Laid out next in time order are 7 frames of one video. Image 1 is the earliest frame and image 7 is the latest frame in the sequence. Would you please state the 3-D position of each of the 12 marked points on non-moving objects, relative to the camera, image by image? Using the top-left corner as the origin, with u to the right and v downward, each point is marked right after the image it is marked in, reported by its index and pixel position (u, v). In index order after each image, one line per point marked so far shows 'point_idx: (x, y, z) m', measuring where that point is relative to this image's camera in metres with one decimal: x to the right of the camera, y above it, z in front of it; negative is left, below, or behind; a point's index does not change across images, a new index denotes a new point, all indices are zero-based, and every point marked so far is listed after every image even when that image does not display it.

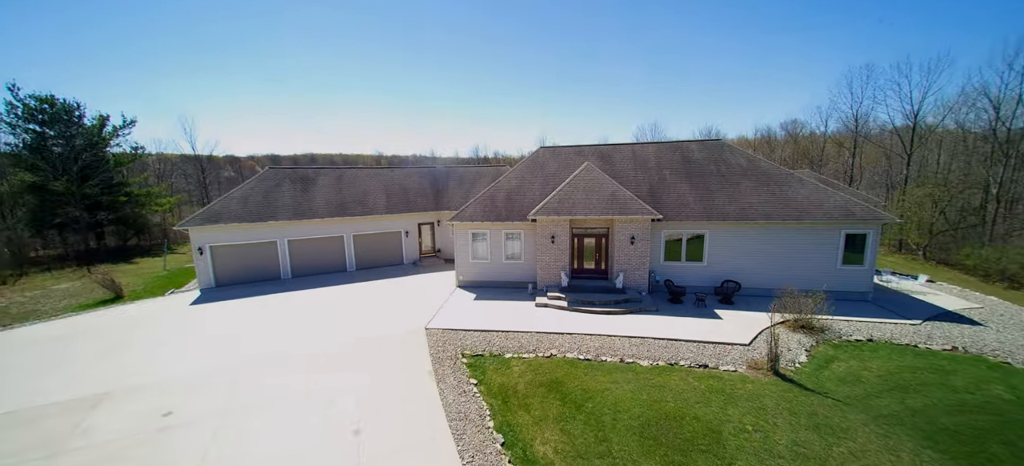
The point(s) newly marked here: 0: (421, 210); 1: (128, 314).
0: (-4.2, +1.1, +18.8) m
1: (-12.6, -2.6, +13.3) m
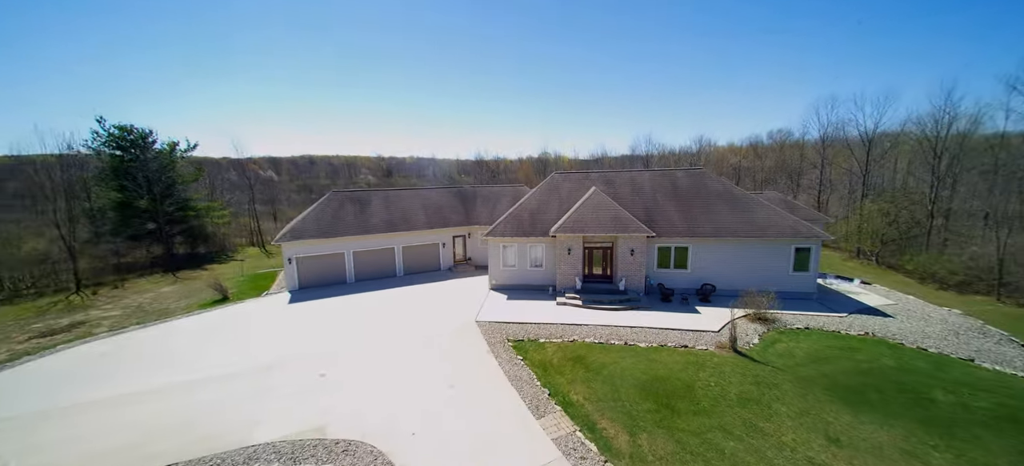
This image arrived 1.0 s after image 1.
0: (-3.1, +0.5, +22.5) m
1: (-11.4, -3.3, +17.0) m
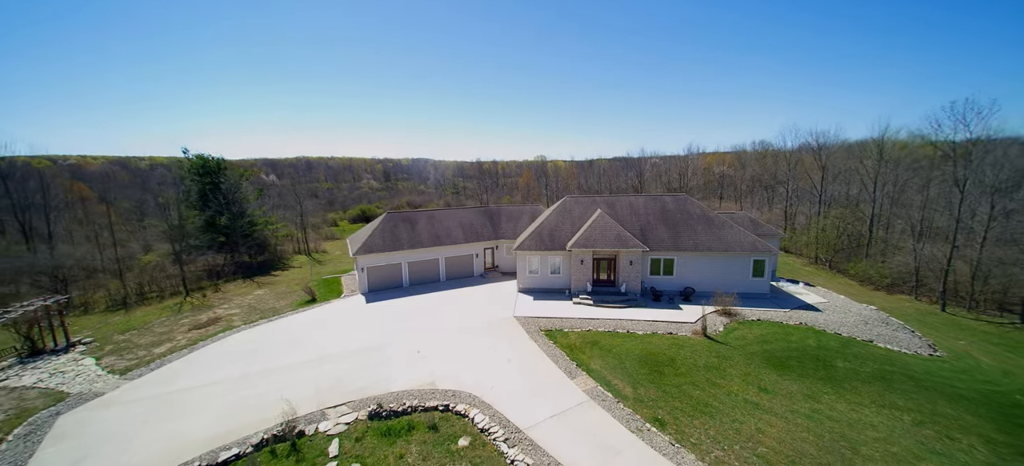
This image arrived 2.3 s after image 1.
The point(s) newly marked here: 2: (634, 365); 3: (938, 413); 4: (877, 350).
0: (-1.7, -0.4, +27.6) m
1: (-9.9, -4.1, +22.0) m
2: (+5.0, -5.4, +16.3) m
3: (+14.5, -6.0, +13.6) m
4: (+16.1, -5.1, +17.6) m
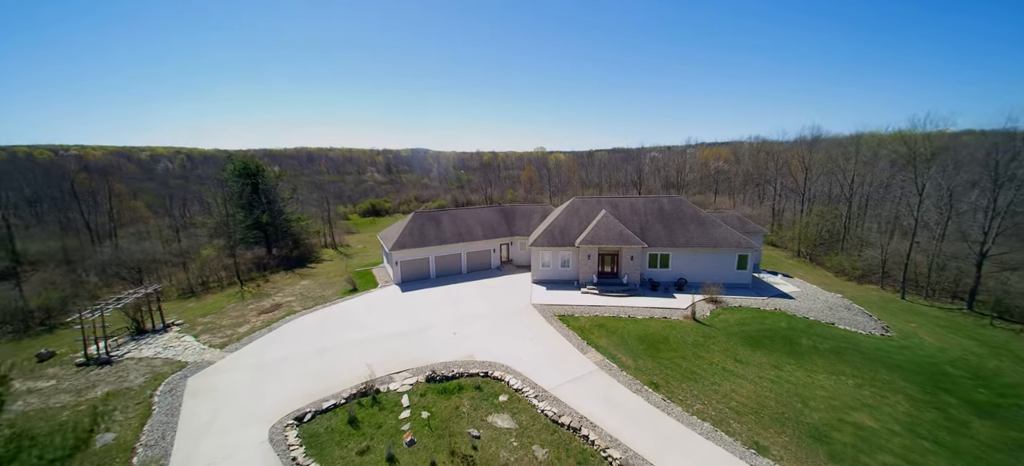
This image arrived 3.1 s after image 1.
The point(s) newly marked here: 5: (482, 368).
0: (-0.7, -0.2, +31.0) m
1: (-8.9, -4.0, +25.4) m
2: (+6.0, -5.4, +19.7) m
3: (+15.6, -6.1, +17.1) m
4: (+17.1, -5.1, +21.1) m
5: (-1.3, -5.8, +17.1) m
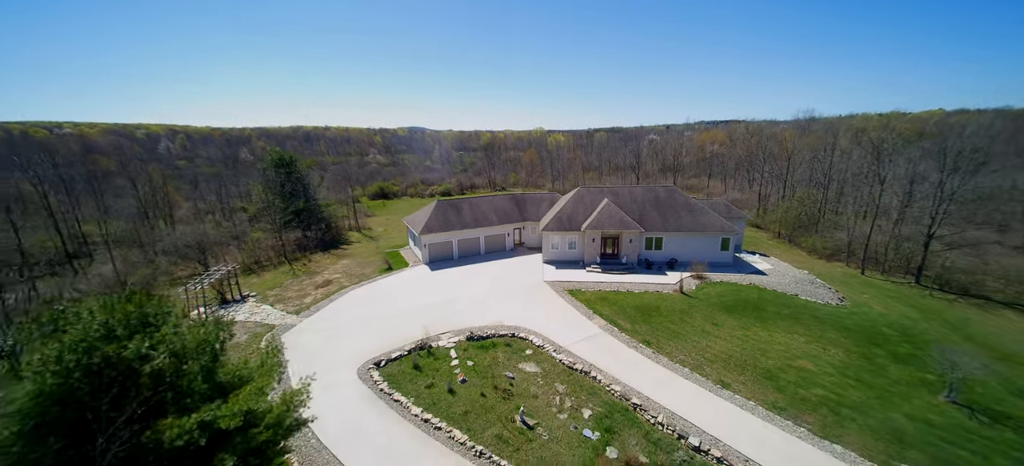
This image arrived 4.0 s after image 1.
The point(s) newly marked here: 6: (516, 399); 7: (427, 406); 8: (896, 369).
0: (+0.4, +1.1, +34.9) m
1: (-7.8, -3.0, +29.4) m
2: (+7.2, -4.7, +24.0) m
3: (+16.7, -5.5, +21.4) m
4: (+18.2, -4.3, +25.4) m
5: (-0.1, -5.2, +21.3) m
6: (+0.2, -6.7, +16.3) m
7: (-3.3, -6.8, +15.7) m
8: (+17.9, -6.3, +18.7) m
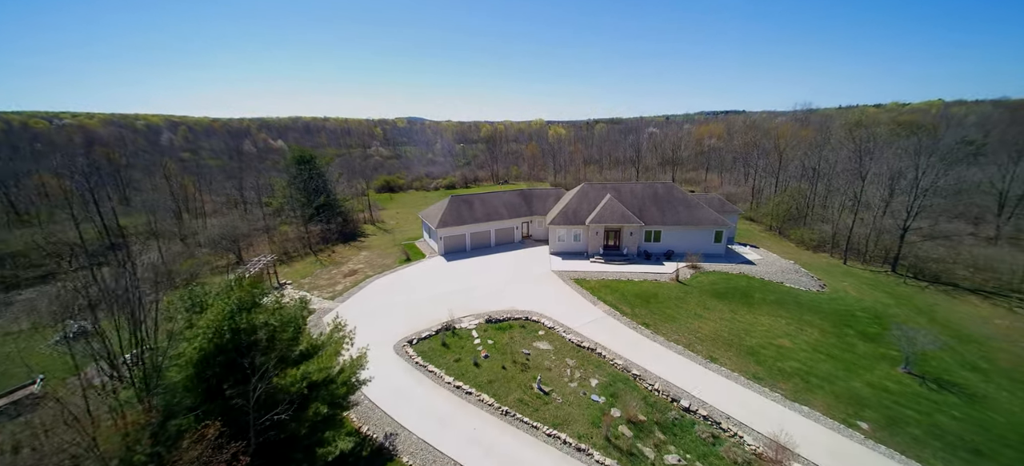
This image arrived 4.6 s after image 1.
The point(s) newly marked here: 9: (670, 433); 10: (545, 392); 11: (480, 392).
0: (+1.1, +1.8, +37.4) m
1: (-7.0, -2.5, +32.0) m
2: (+8.0, -4.2, +26.6) m
3: (+17.5, -5.1, +24.1) m
4: (+19.0, -3.8, +28.0) m
5: (+0.7, -4.8, +23.9) m
6: (+1.0, -6.5, +18.9) m
7: (-2.5, -6.5, +18.3) m
8: (+18.7, -6.0, +21.4) m
9: (+6.1, -7.7, +15.5) m
10: (+1.4, -6.9, +17.4) m
11: (-1.4, -6.9, +17.3) m
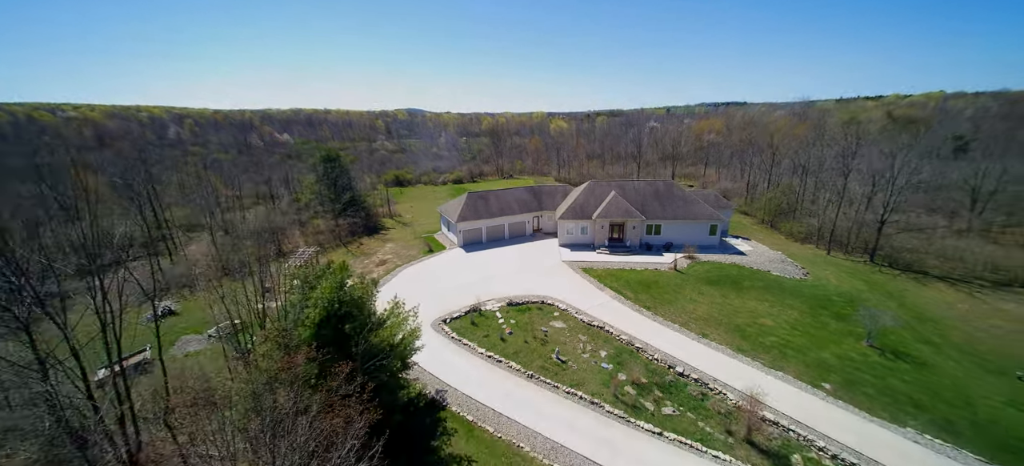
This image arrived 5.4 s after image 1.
0: (+2.3, +2.4, +40.6) m
1: (-5.8, -2.0, +35.3) m
2: (+9.2, -3.8, +29.9) m
3: (+18.7, -4.7, +27.4) m
4: (+20.2, -3.3, +31.3) m
5: (+1.8, -4.4, +27.3) m
6: (+2.2, -6.2, +22.2) m
7: (-1.3, -6.2, +21.6) m
8: (+19.9, -5.6, +24.7) m
9: (+7.3, -7.5, +18.9) m
10: (+2.6, -6.7, +20.8) m
11: (-0.2, -6.6, +20.7) m
